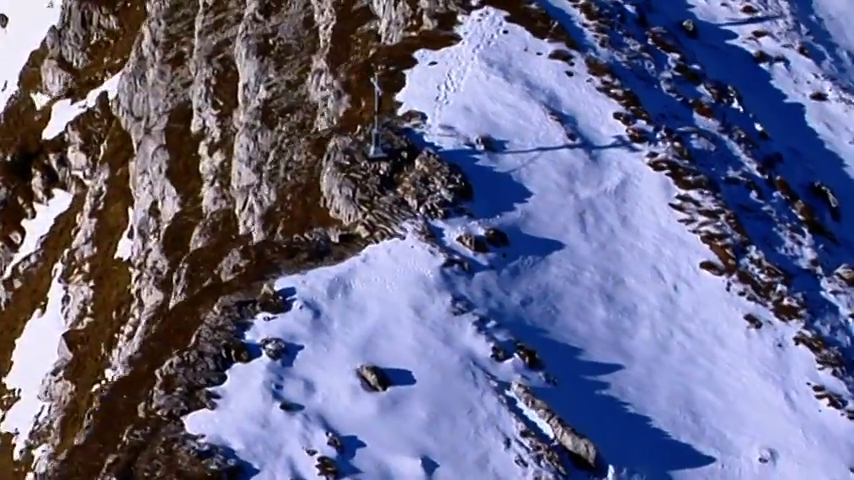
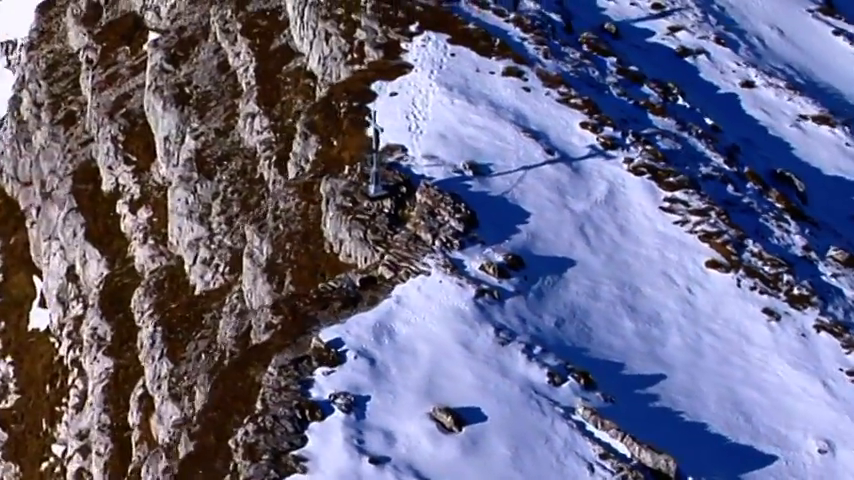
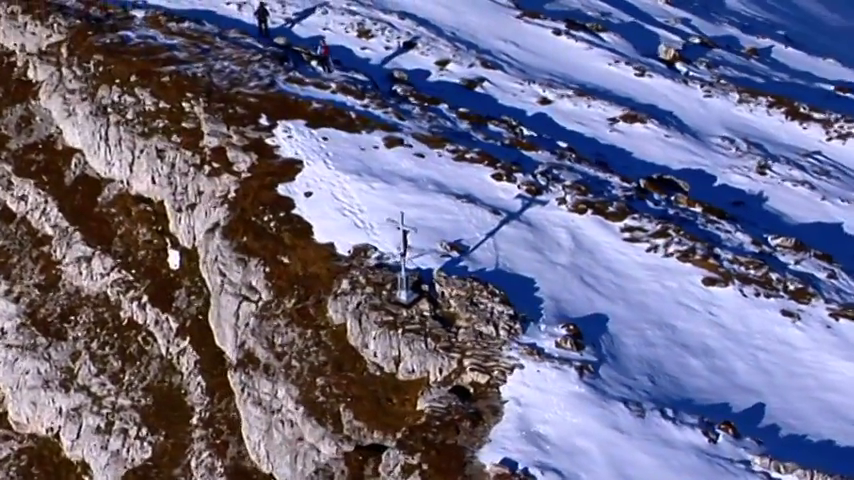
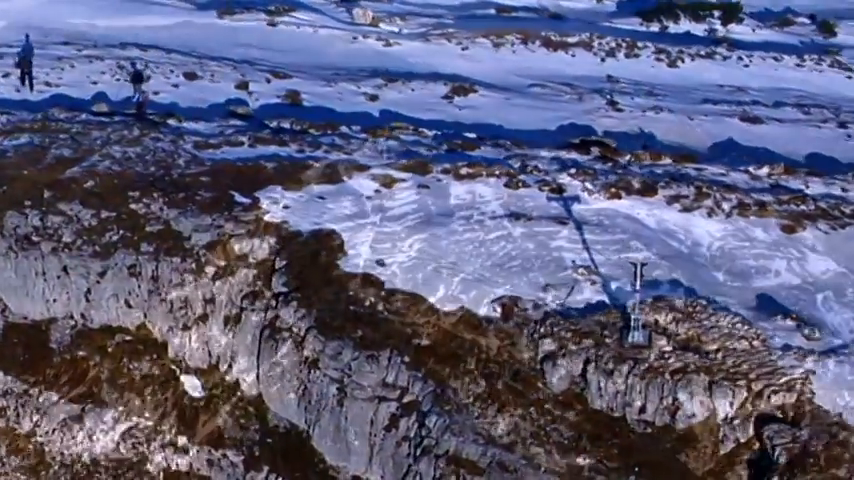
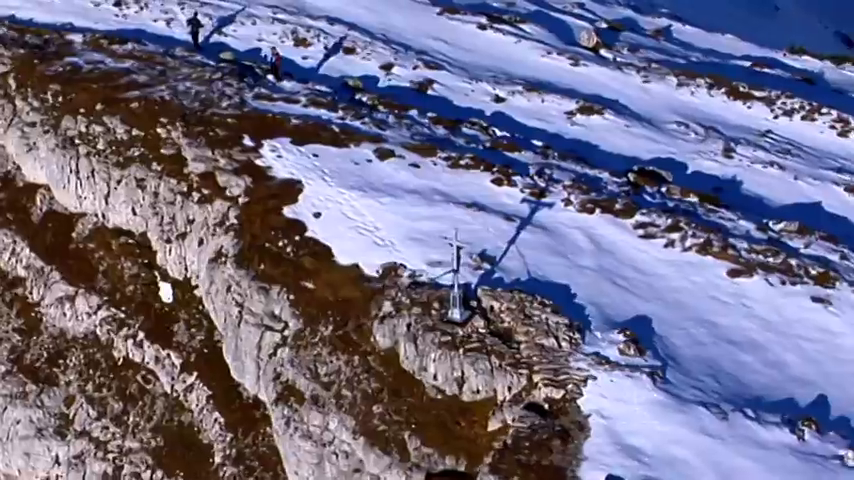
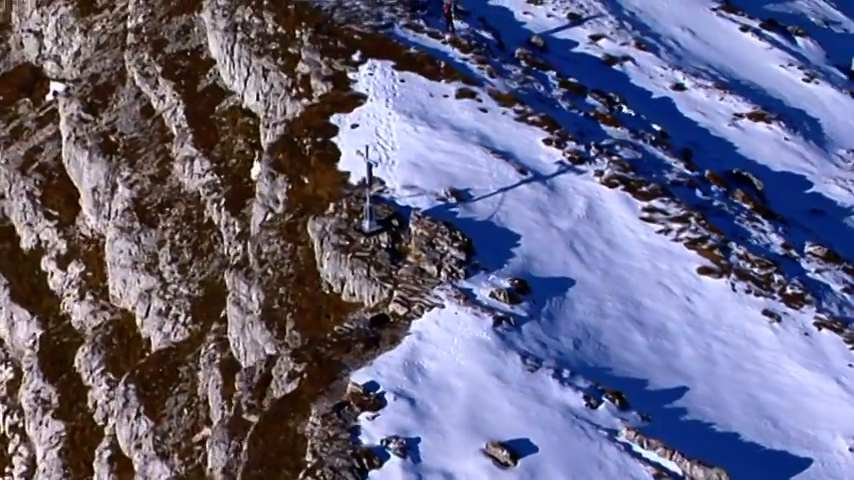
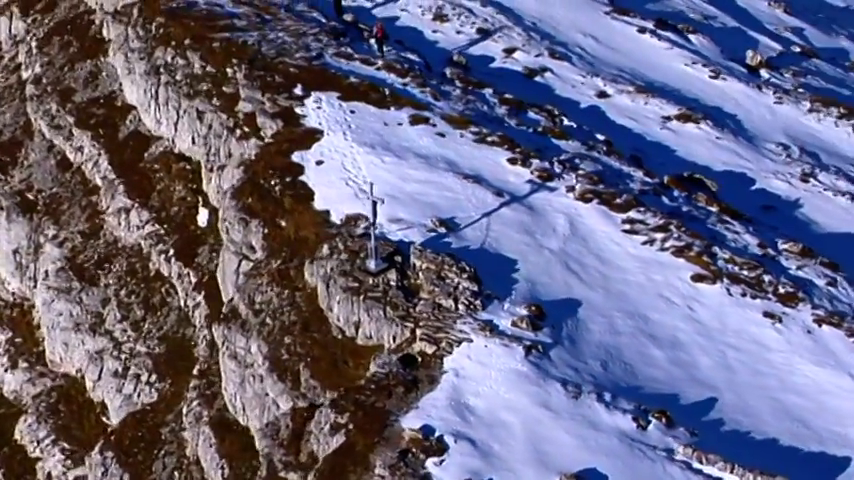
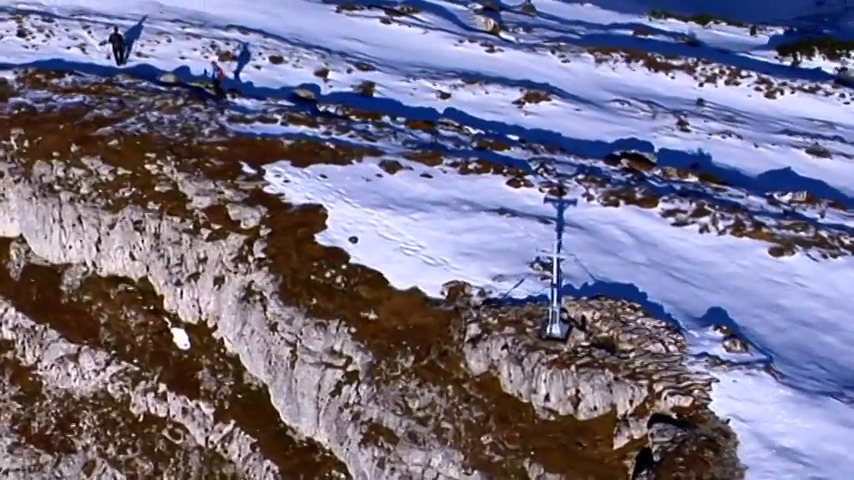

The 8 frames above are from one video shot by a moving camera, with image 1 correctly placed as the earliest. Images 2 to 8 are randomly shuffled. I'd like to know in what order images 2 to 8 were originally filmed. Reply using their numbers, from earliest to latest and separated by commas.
2, 6, 7, 3, 5, 8, 4
